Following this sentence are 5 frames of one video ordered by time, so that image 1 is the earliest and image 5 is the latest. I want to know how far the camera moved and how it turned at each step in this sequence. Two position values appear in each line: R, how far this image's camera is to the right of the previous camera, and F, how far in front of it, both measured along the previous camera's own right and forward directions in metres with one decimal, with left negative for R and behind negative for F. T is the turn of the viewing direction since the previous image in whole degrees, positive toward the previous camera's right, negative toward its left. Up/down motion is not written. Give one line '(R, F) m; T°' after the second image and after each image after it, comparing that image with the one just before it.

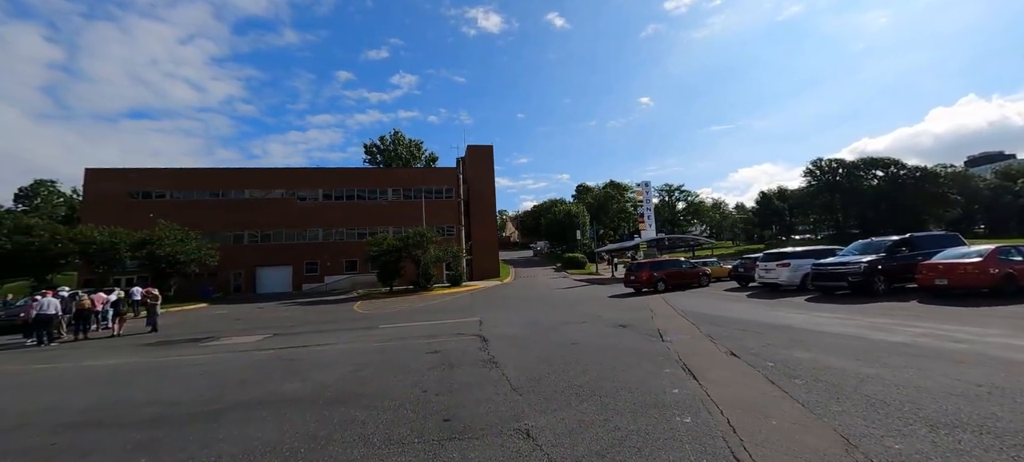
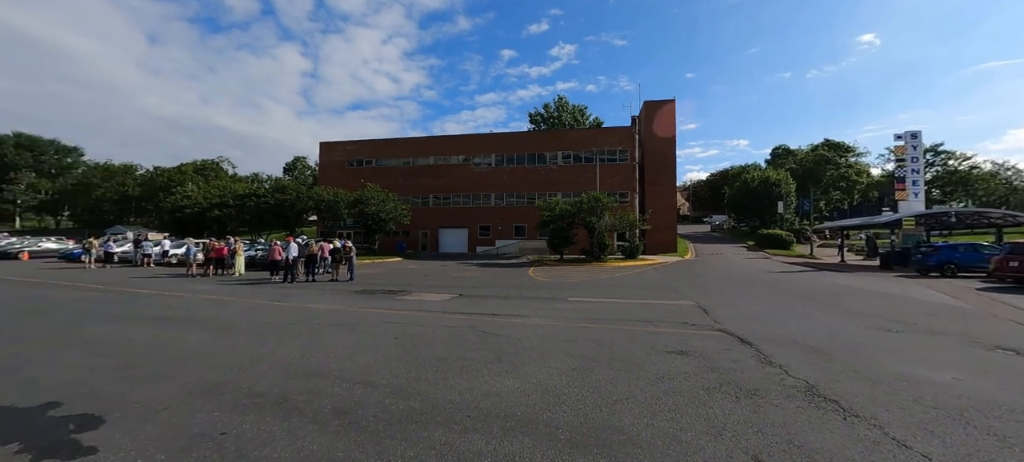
(-1.9, +2.6) m; -22°
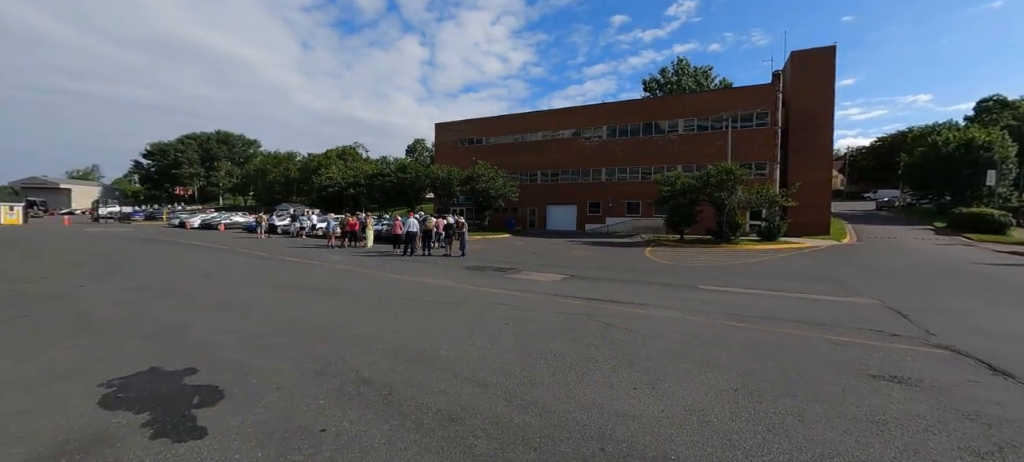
(-0.3, +0.9) m; -15°
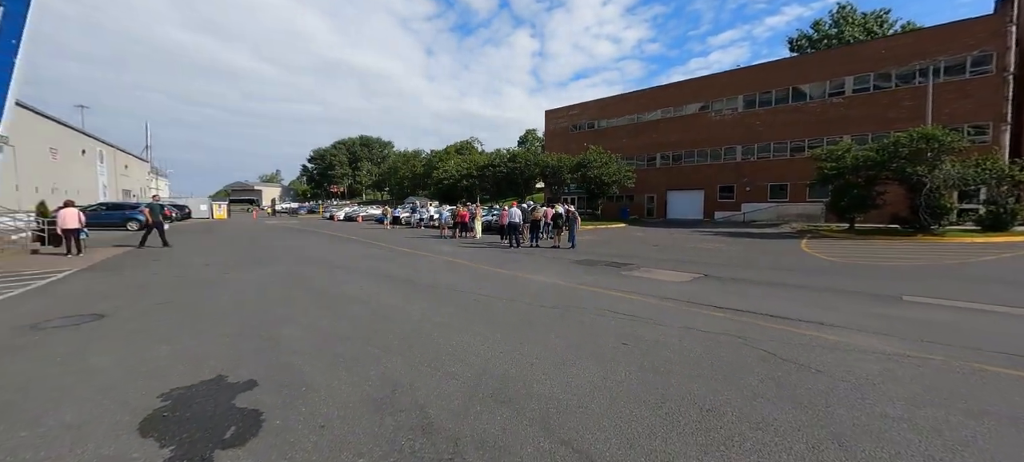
(0.0, +1.4) m; -16°
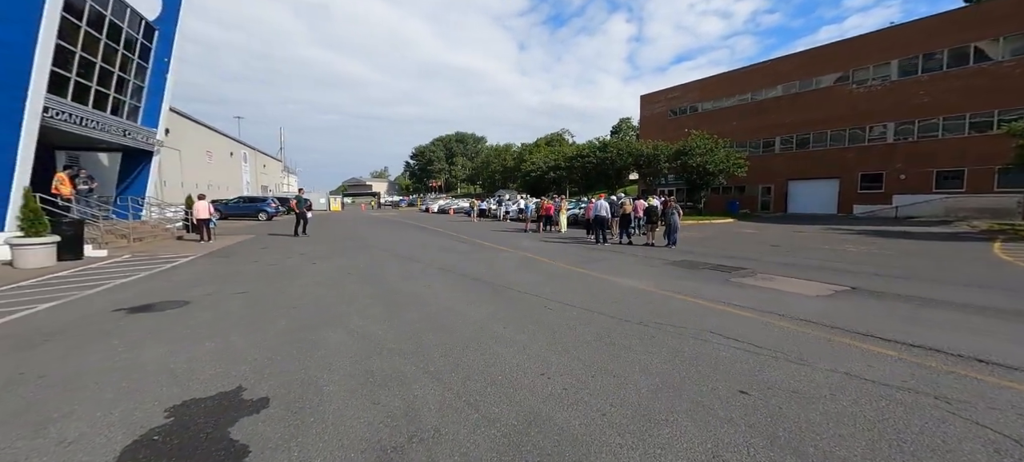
(+0.2, +1.1) m; -13°
